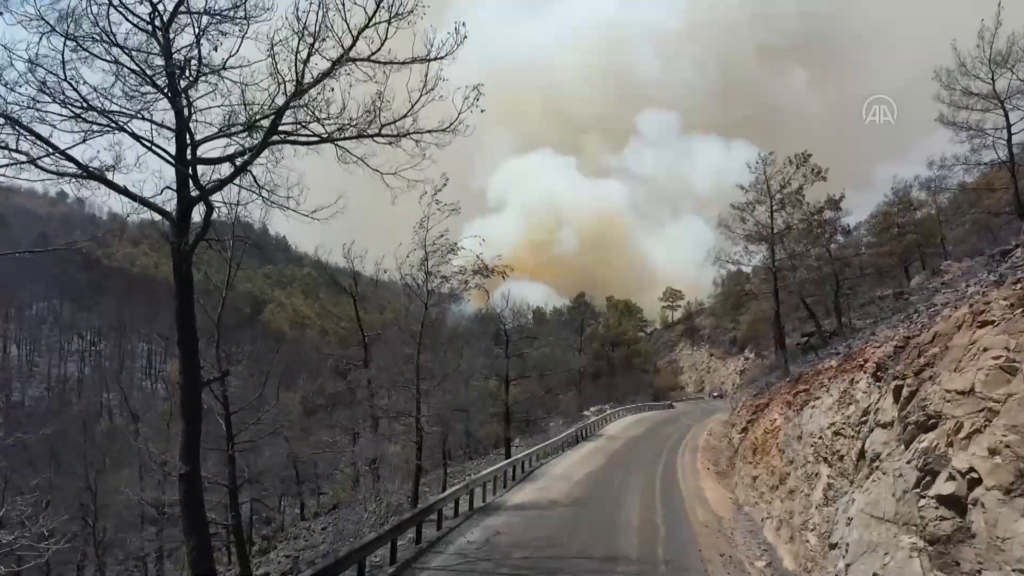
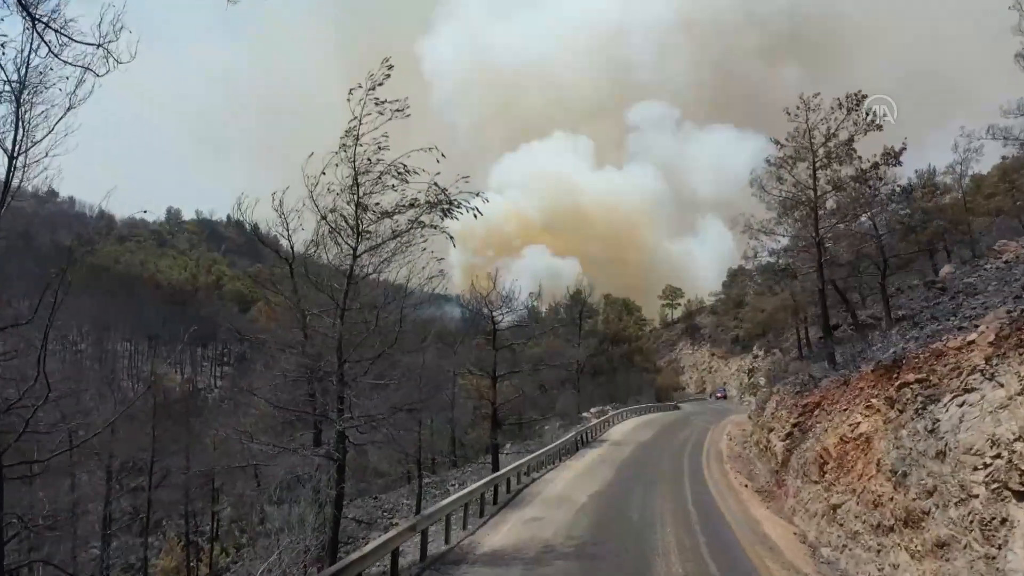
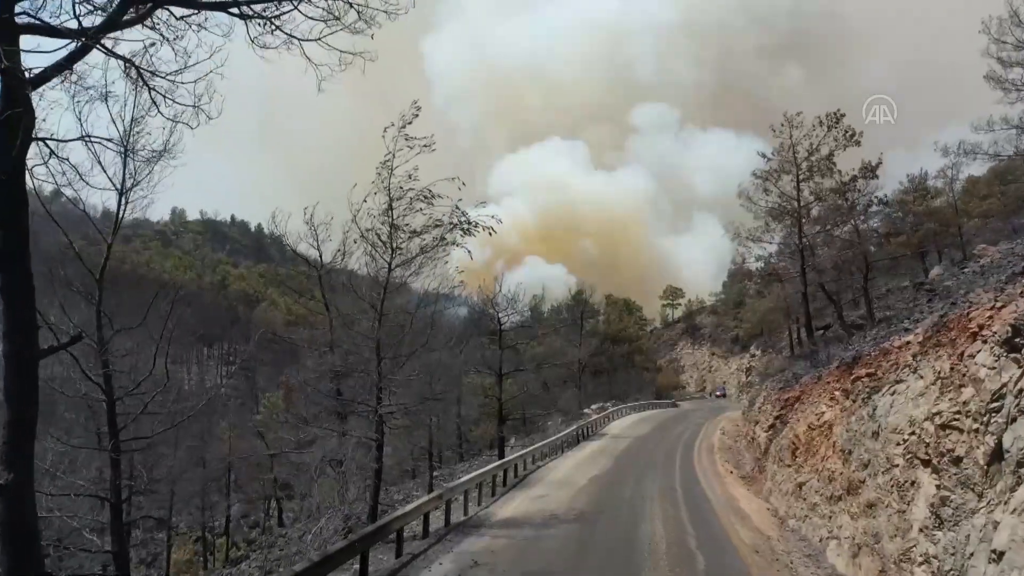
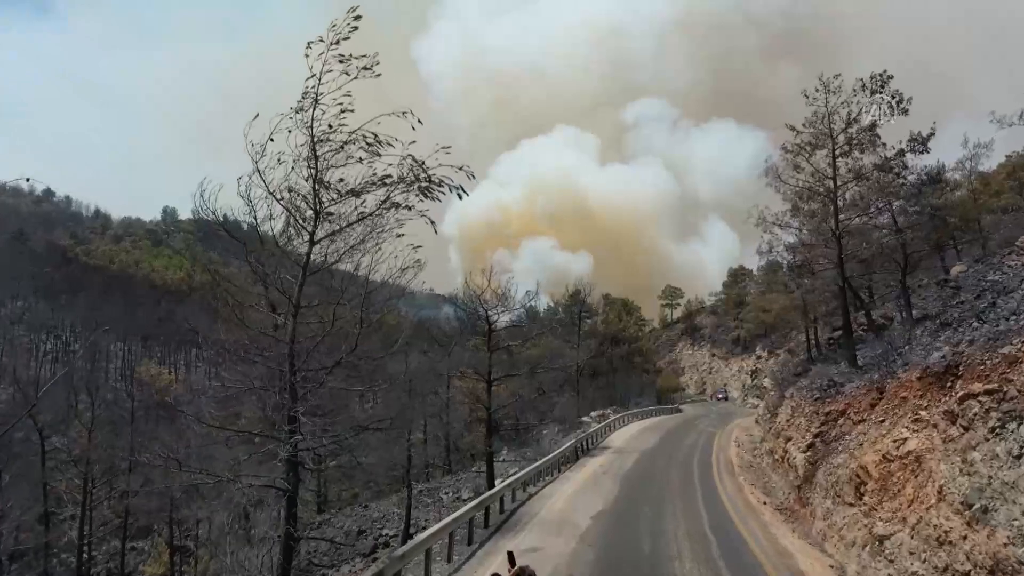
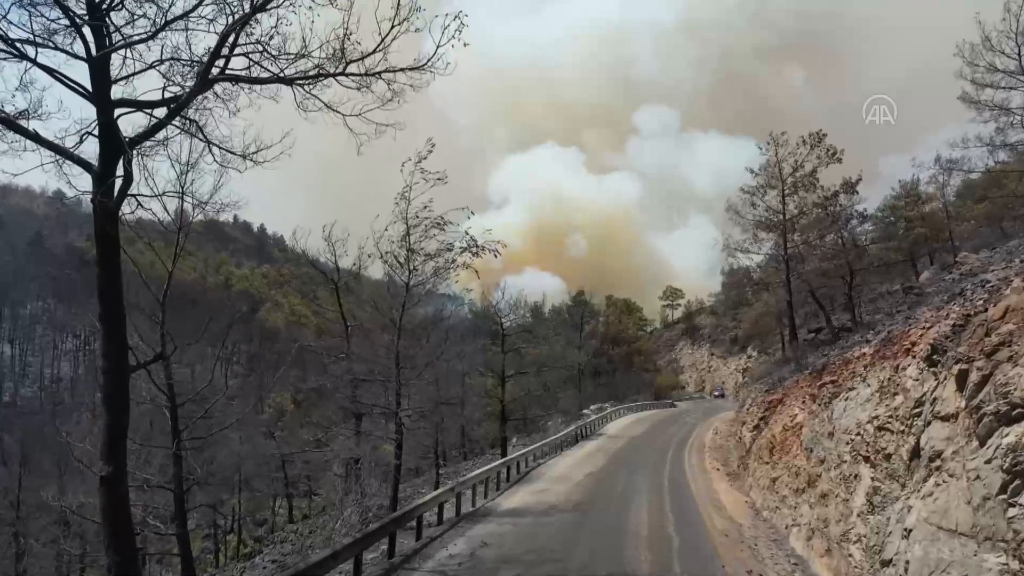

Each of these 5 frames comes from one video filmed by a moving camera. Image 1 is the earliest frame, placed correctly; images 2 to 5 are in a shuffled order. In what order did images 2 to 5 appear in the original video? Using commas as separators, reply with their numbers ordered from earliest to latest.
5, 3, 2, 4
